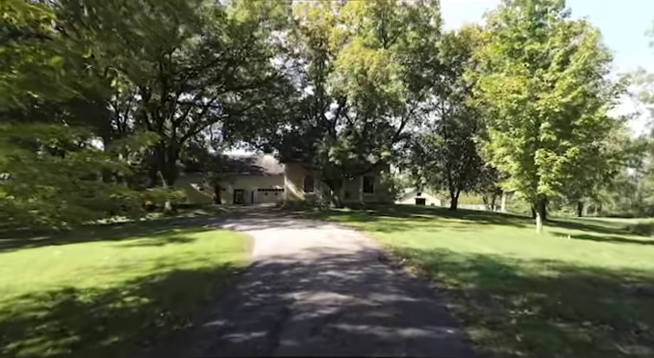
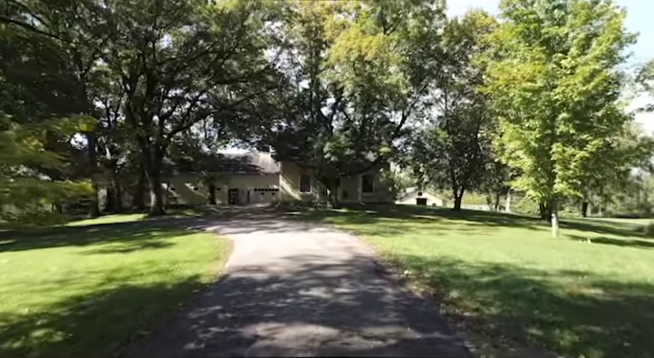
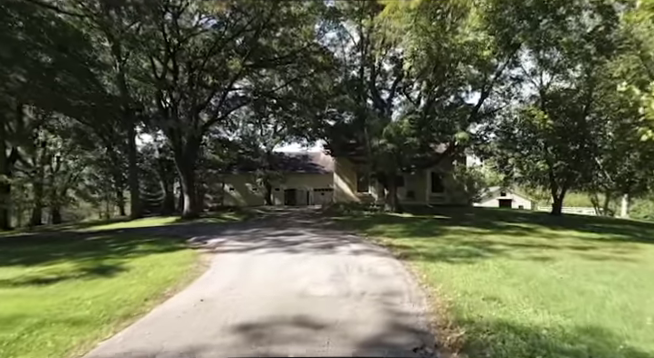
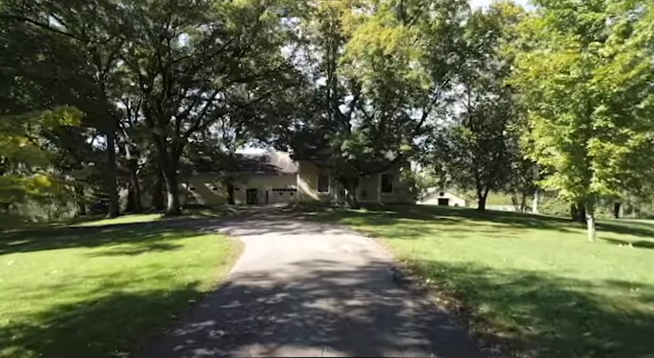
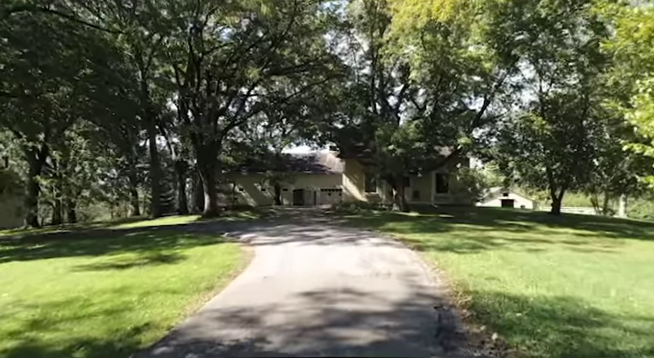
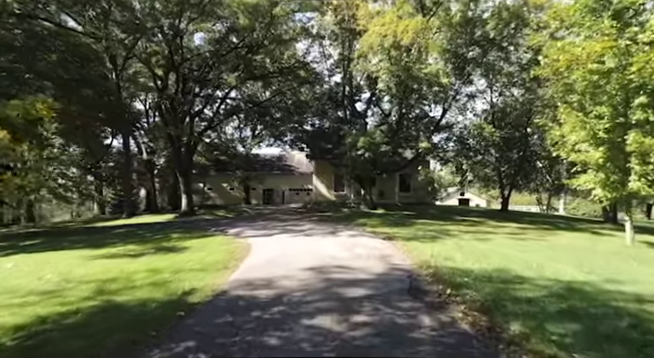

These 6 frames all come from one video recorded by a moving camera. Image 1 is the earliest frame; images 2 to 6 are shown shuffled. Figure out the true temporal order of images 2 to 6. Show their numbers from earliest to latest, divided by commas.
2, 4, 6, 5, 3
